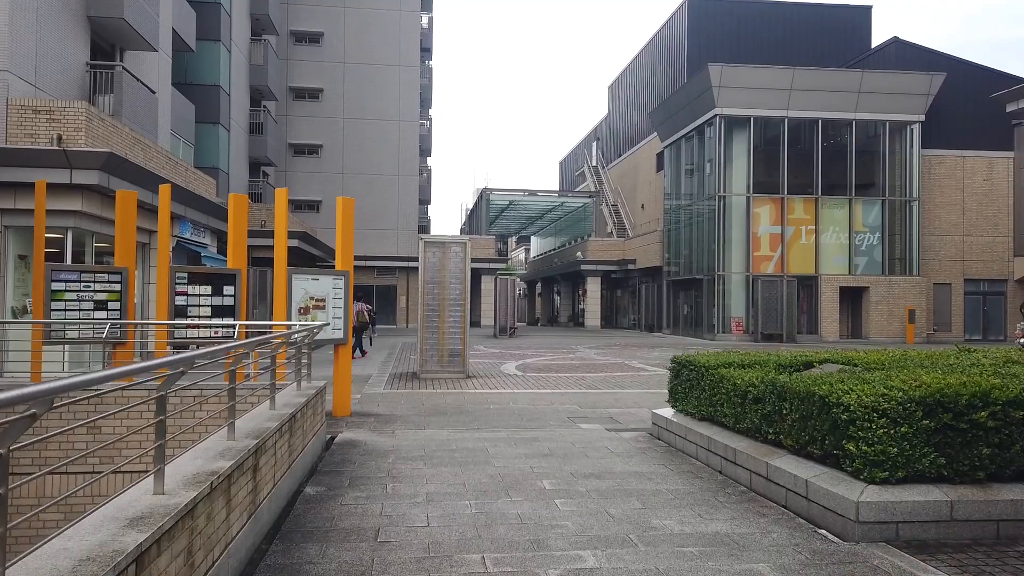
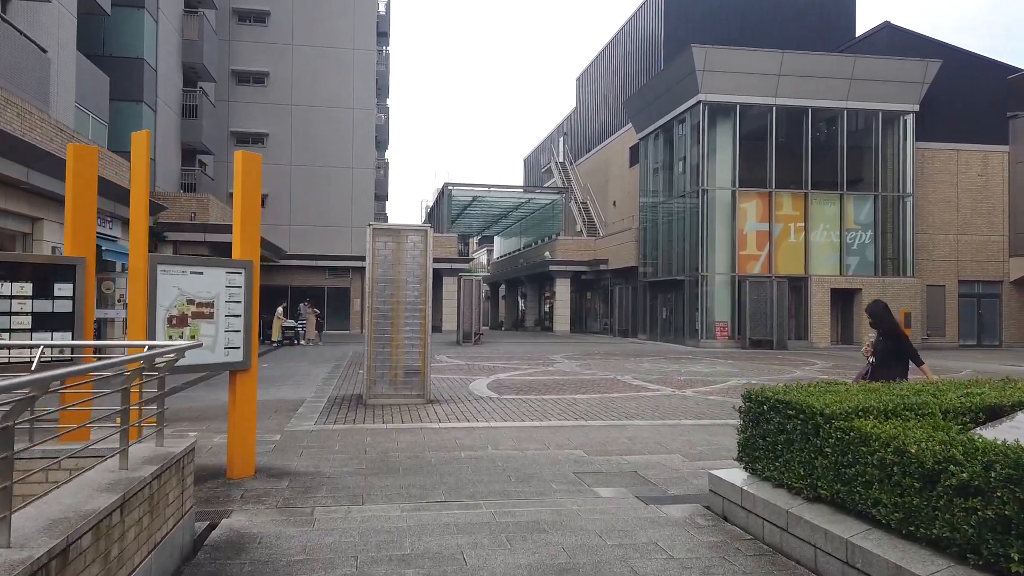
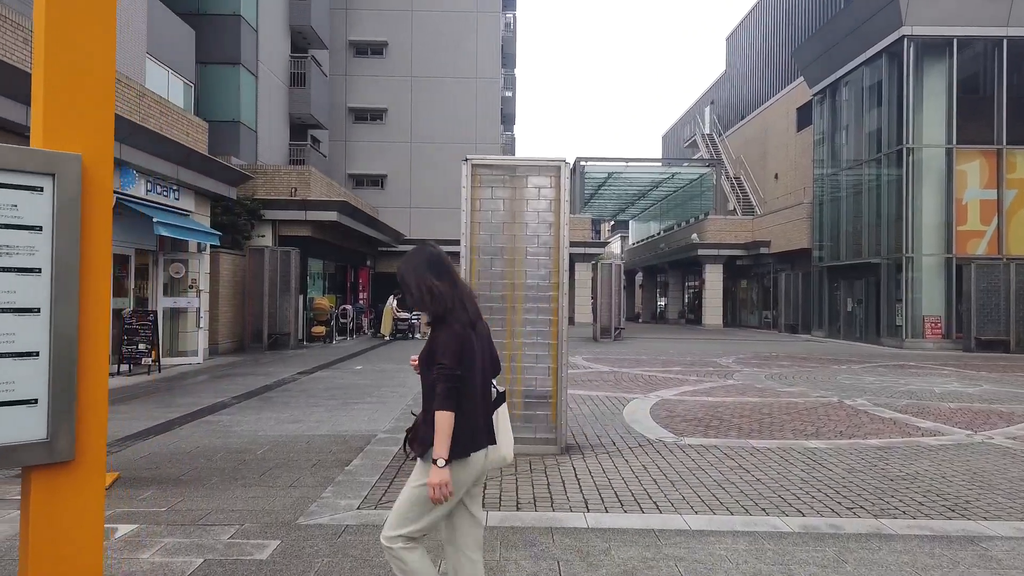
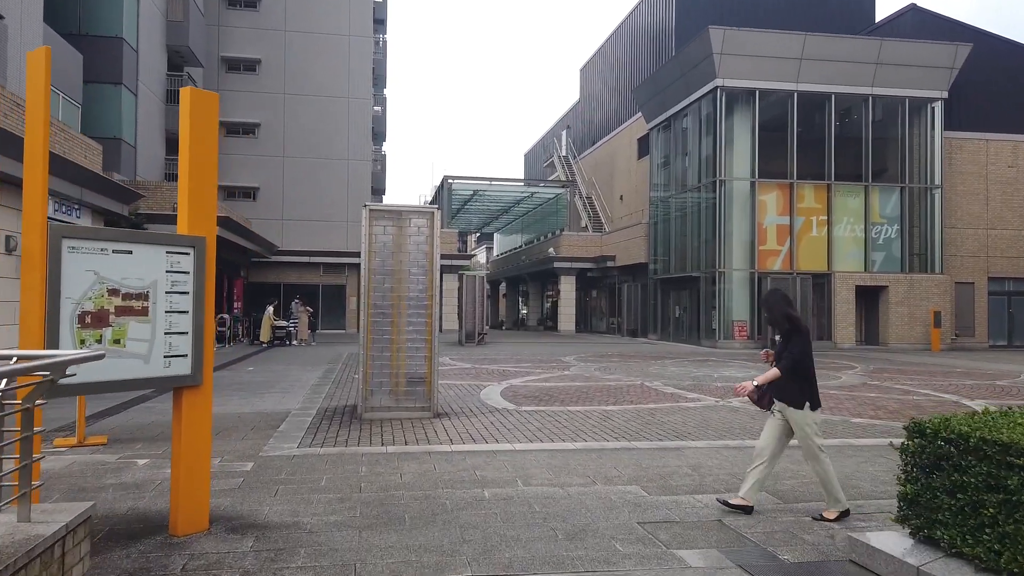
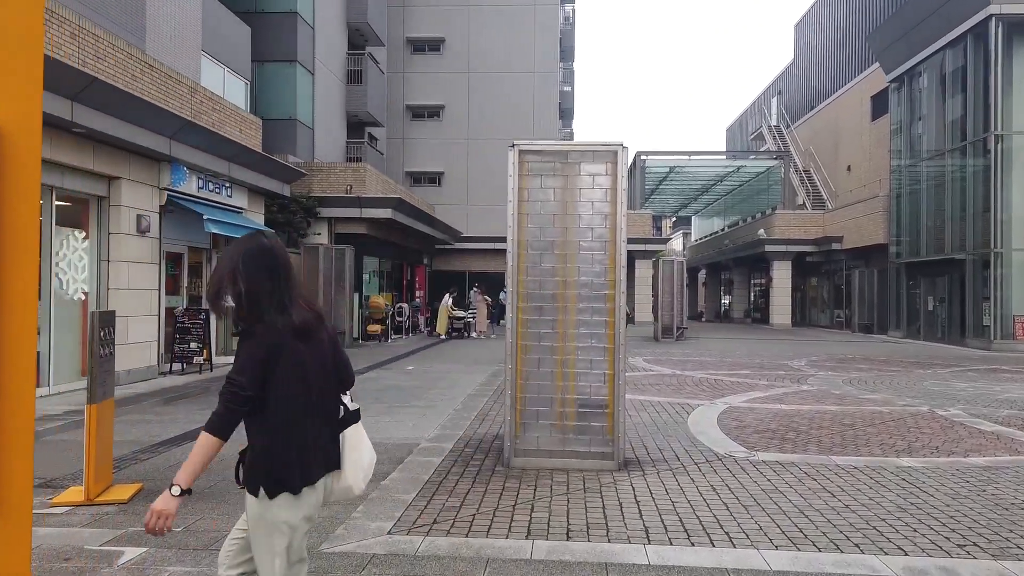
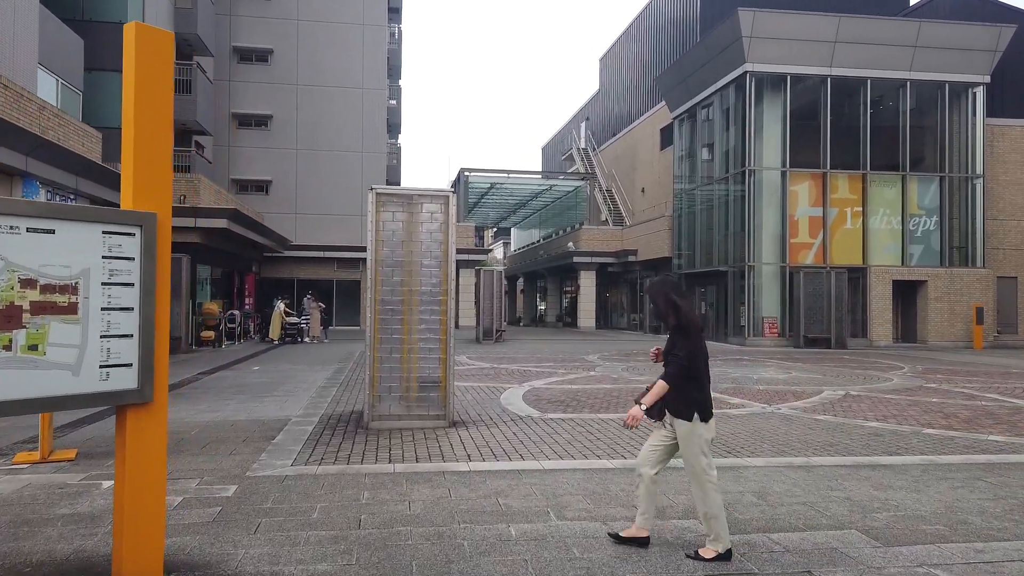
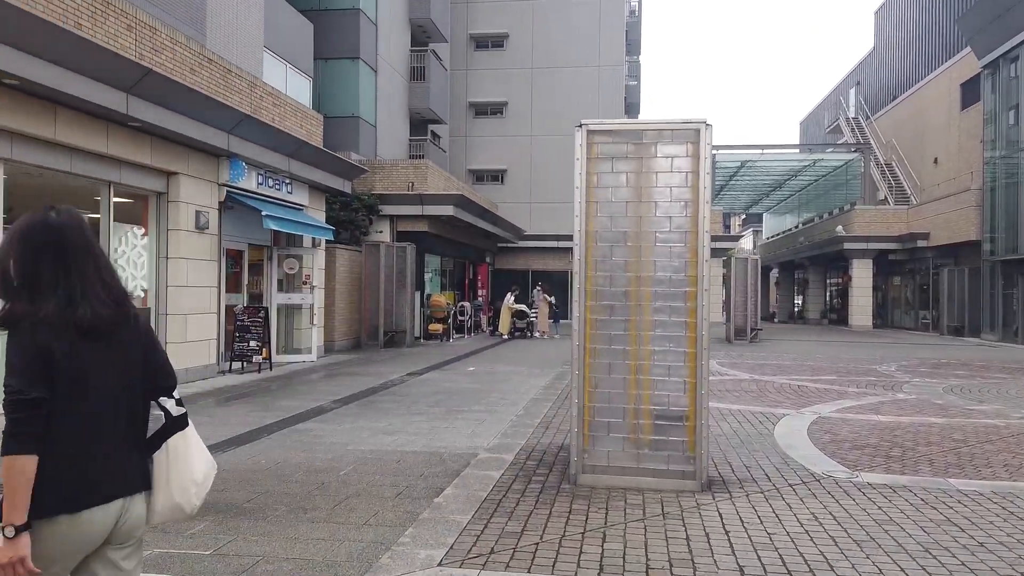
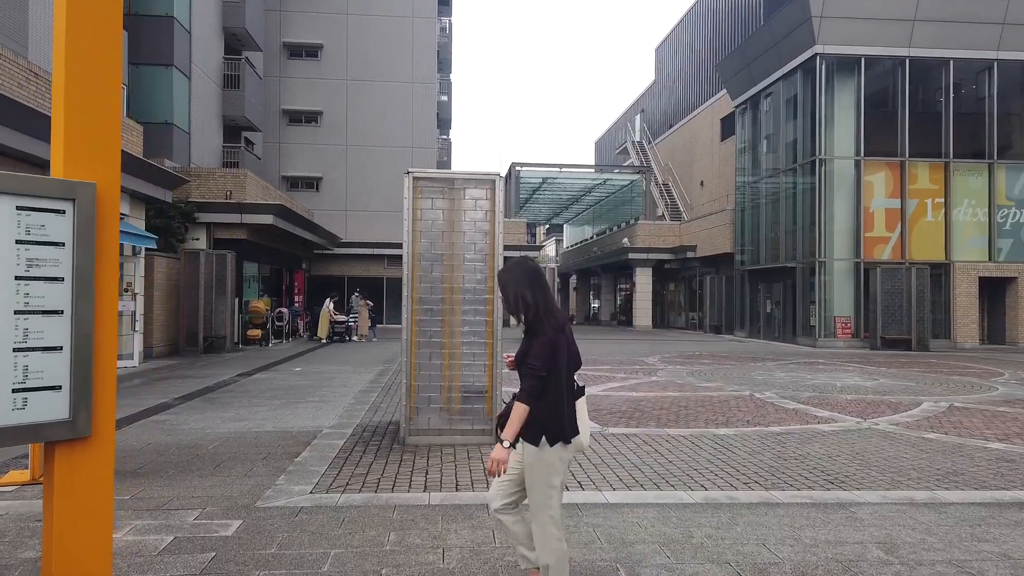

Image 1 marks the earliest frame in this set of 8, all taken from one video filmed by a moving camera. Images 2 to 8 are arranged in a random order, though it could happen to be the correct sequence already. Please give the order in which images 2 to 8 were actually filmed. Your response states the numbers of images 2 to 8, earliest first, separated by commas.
2, 4, 6, 8, 3, 5, 7
